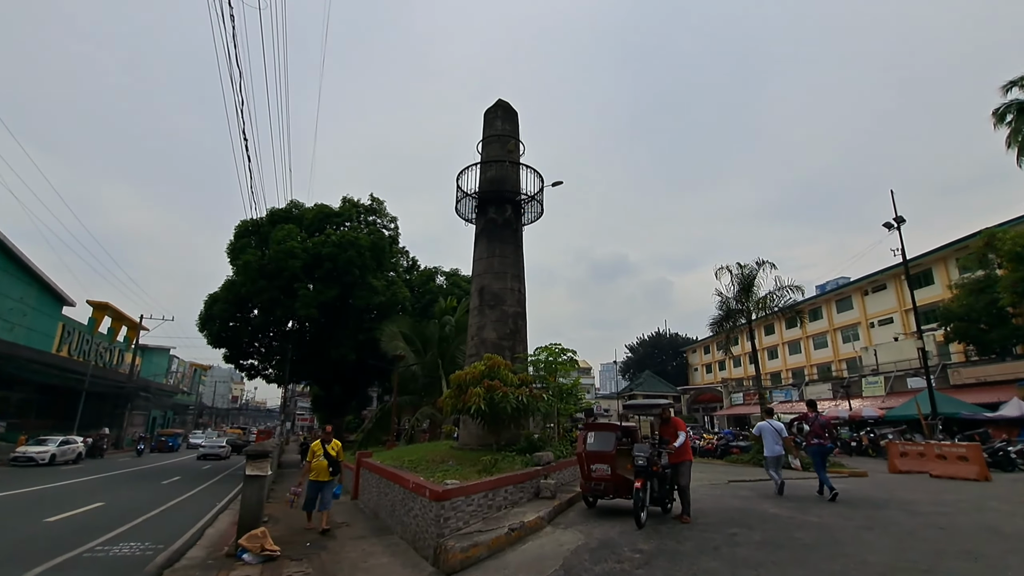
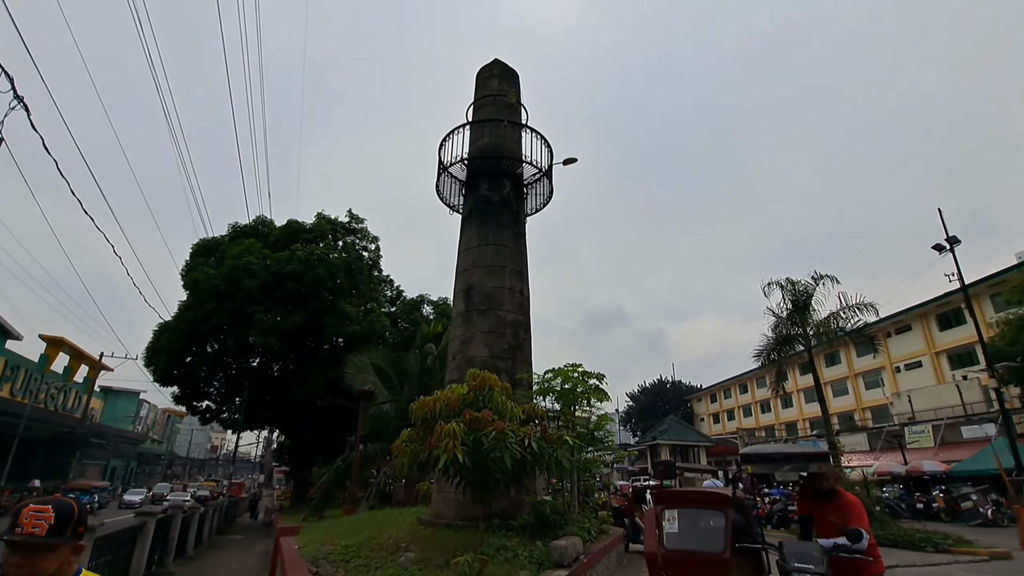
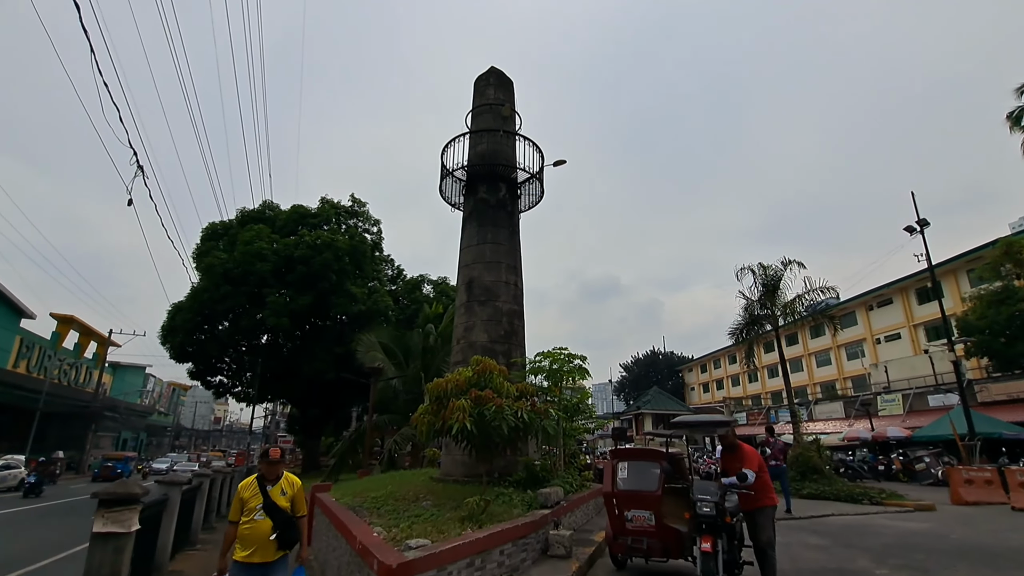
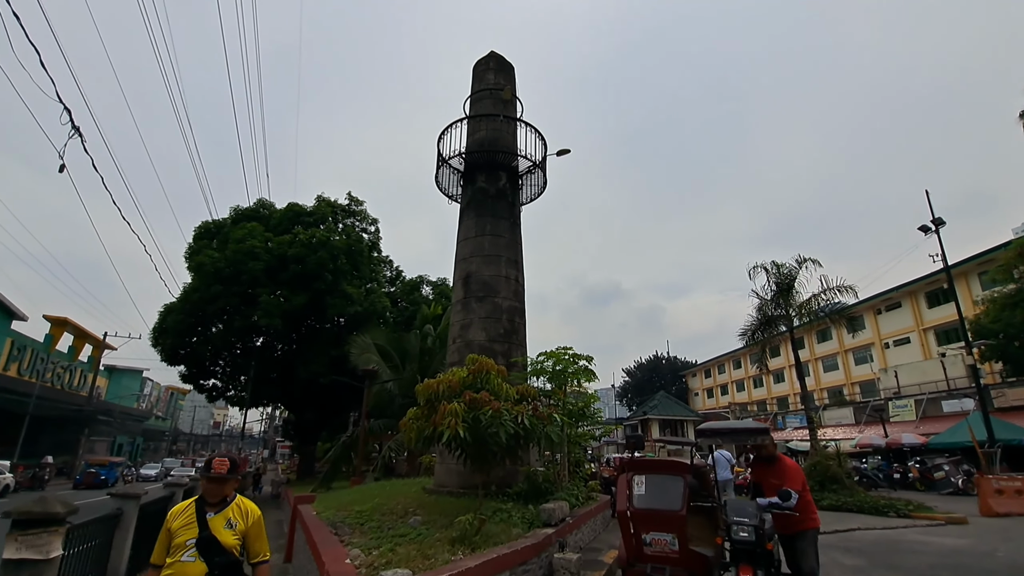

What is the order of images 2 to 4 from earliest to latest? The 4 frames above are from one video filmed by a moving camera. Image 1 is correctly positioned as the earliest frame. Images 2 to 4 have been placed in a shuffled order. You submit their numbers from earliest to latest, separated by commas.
3, 4, 2
